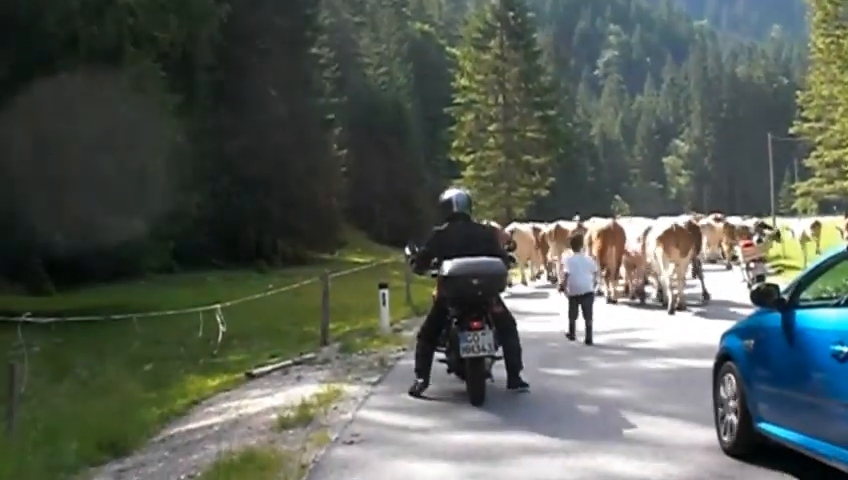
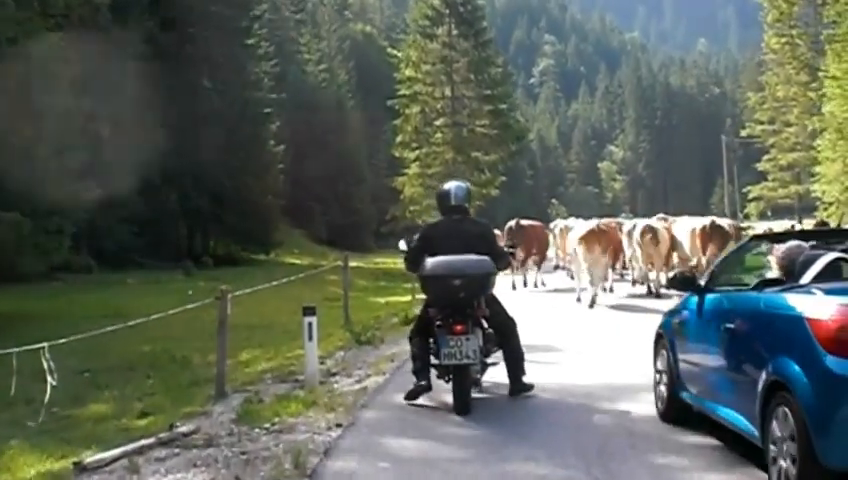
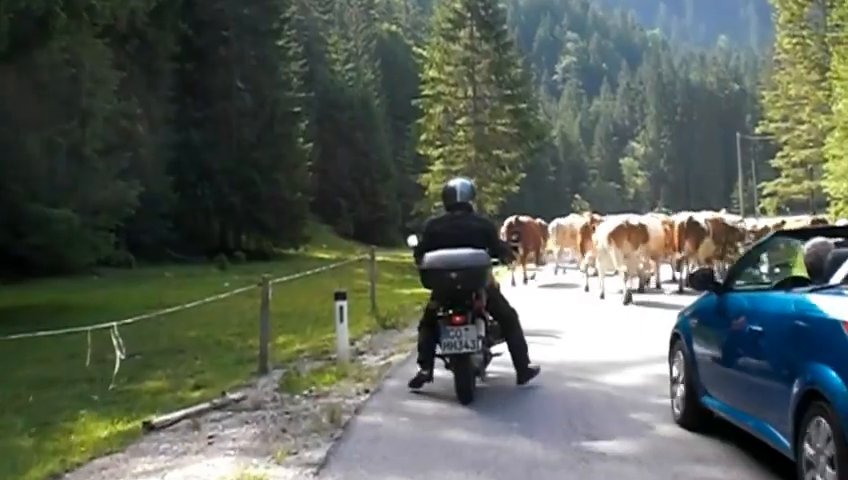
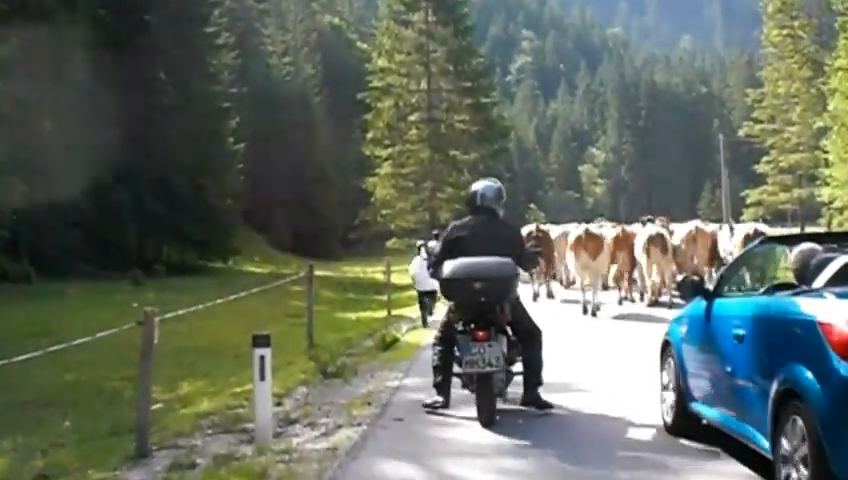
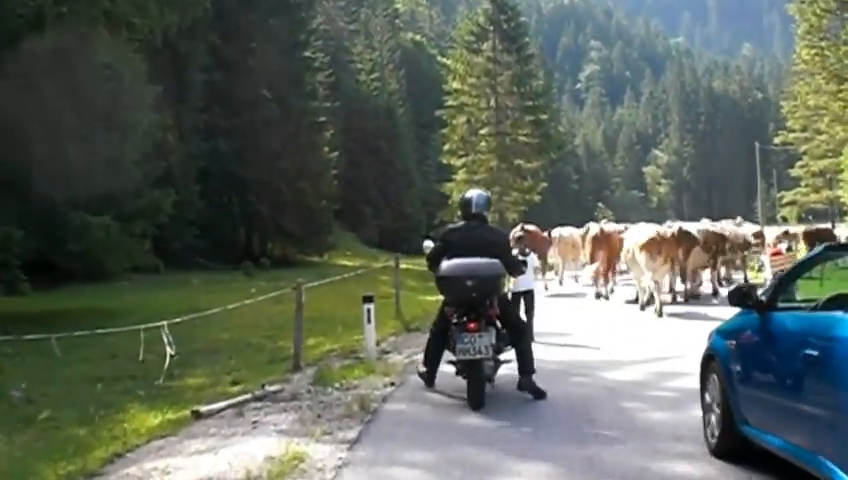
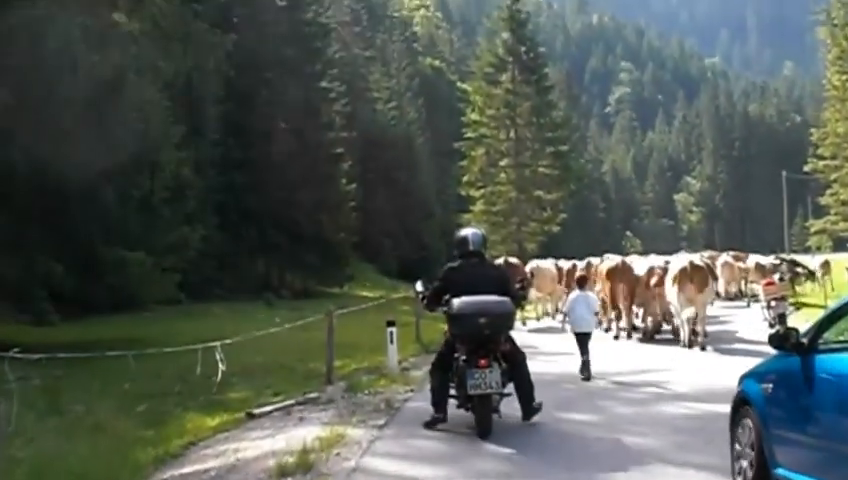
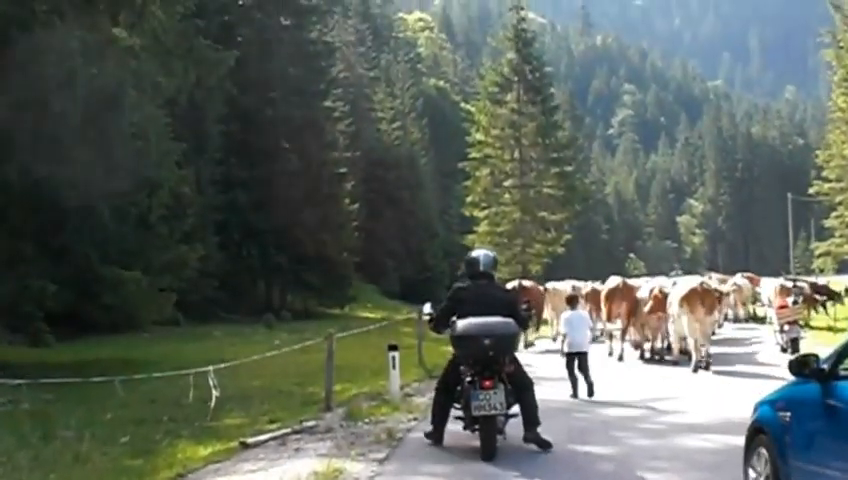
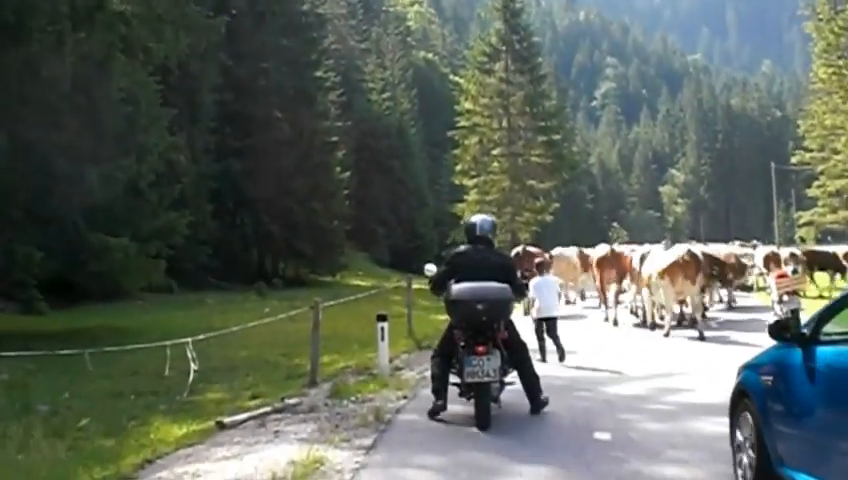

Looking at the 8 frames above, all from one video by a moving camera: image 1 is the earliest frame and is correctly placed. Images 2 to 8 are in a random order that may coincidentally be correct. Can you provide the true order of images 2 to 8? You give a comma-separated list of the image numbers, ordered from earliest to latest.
6, 7, 8, 5, 3, 2, 4
